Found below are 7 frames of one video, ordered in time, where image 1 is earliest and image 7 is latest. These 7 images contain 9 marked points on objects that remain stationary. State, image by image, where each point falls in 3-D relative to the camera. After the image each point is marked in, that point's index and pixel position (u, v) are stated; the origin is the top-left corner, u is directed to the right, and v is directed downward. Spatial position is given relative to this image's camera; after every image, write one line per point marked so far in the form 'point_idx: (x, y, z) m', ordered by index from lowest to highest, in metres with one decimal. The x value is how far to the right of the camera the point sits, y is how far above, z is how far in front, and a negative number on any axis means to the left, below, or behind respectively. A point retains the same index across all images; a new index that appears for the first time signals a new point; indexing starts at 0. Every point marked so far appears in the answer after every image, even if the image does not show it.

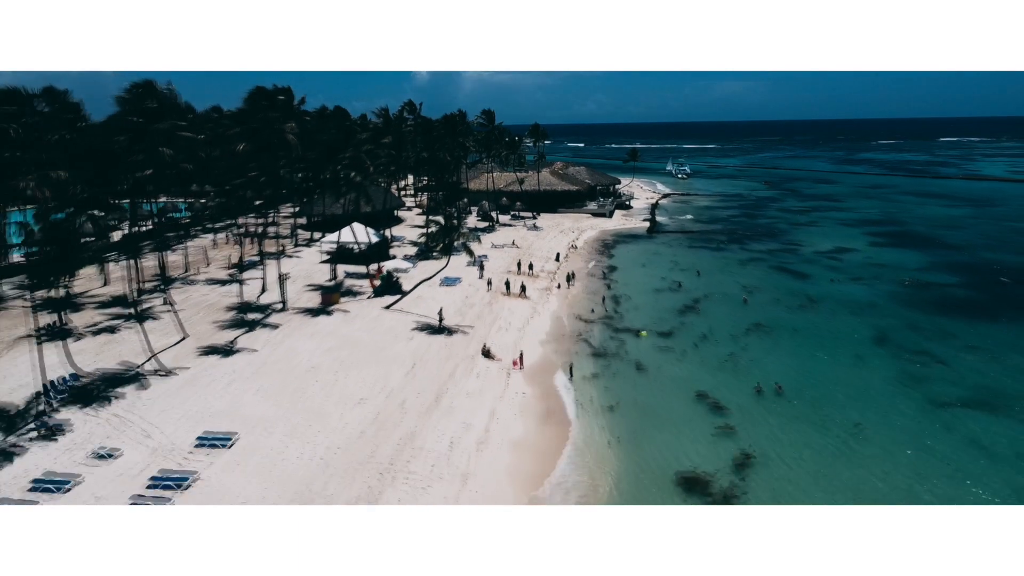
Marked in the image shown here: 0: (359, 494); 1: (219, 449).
0: (-2.3, -3.1, +16.5) m
1: (-4.9, -2.7, +17.9) m
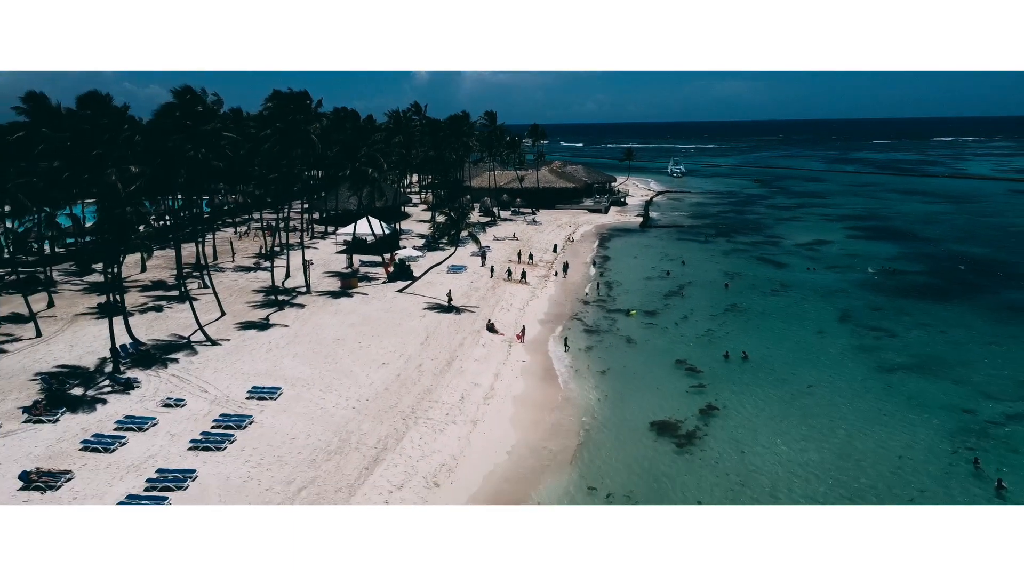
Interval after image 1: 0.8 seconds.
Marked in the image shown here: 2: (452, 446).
0: (-2.3, -2.6, +19.9) m
1: (-4.8, -2.2, +21.3) m
2: (-1.1, -2.8, +19.4) m
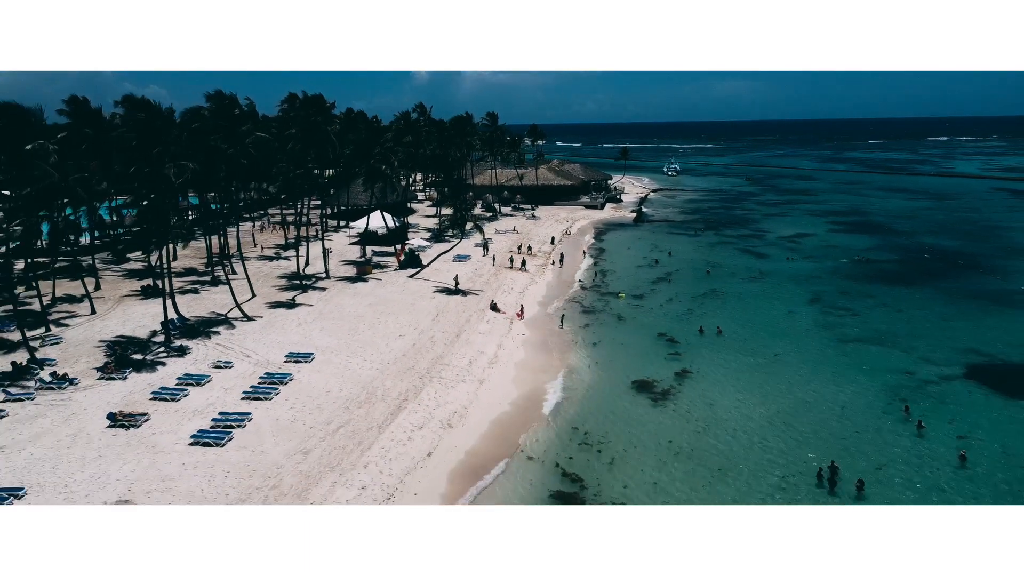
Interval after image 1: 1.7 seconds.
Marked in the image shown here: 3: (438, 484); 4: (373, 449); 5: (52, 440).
0: (-2.3, -2.1, +23.3) m
1: (-4.8, -1.7, +24.7) m
2: (-1.1, -2.3, +22.8) m
3: (-1.2, -3.2, +17.6) m
4: (-2.4, -2.8, +19.0) m
5: (-8.0, -2.6, +18.8) m
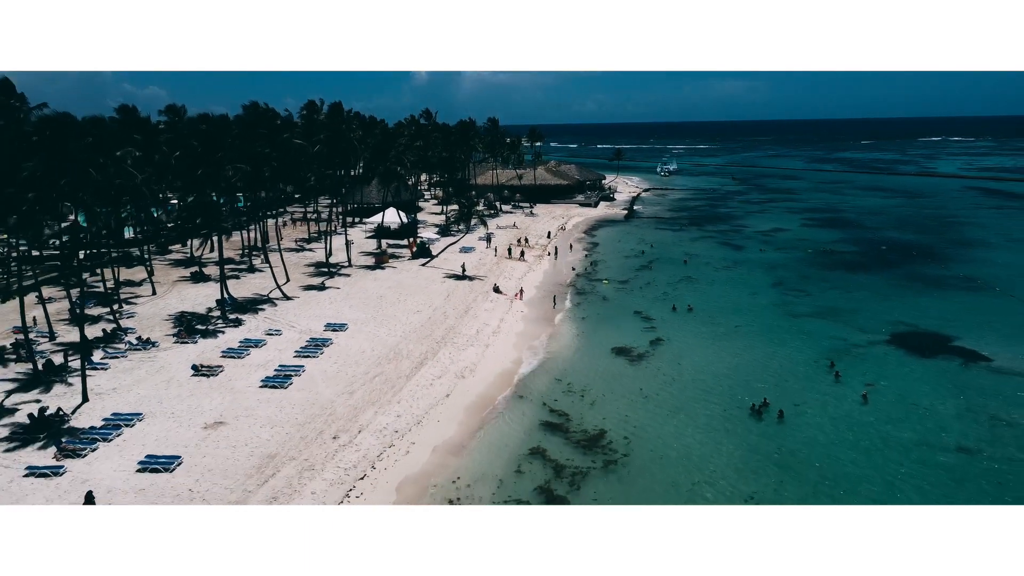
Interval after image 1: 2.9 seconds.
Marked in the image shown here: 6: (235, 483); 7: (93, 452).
0: (-2.3, -1.6, +28.4) m
1: (-4.8, -1.2, +29.8) m
2: (-1.1, -1.8, +27.9) m
3: (-1.2, -2.7, +22.8) m
4: (-2.4, -2.3, +24.1) m
5: (-8.0, -2.1, +24.0) m
6: (-4.5, -3.2, +17.7) m
7: (-7.4, -2.9, +19.1) m
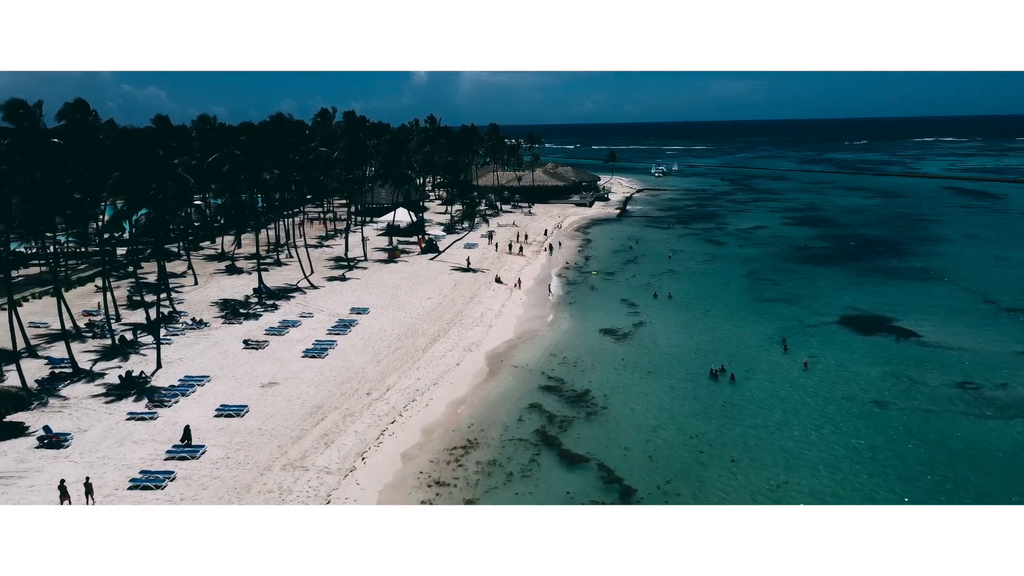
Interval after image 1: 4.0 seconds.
0: (-2.3, -1.2, +33.1) m
1: (-4.8, -0.8, +34.5) m
2: (-1.1, -1.4, +32.6) m
3: (-1.2, -2.3, +27.5) m
4: (-2.4, -1.9, +28.8) m
5: (-8.0, -1.8, +28.7) m
6: (-4.5, -2.8, +22.4) m
7: (-7.4, -2.5, +23.8) m
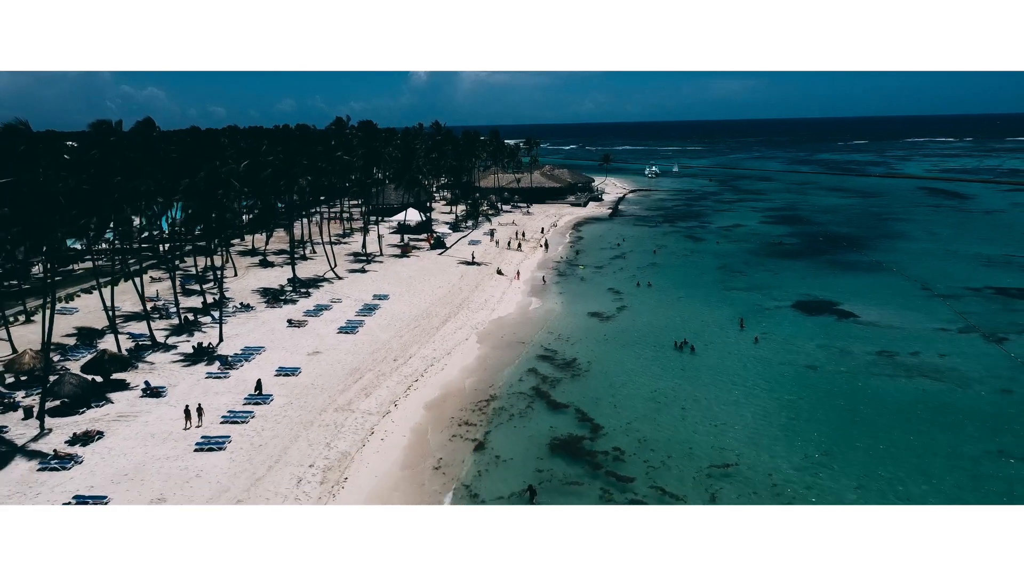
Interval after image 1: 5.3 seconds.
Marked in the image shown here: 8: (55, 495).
0: (-2.3, -0.8, +38.9) m
1: (-4.8, -0.4, +40.3) m
2: (-1.1, -1.0, +38.4) m
3: (-1.2, -1.9, +33.2) m
4: (-2.4, -1.5, +34.6) m
5: (-8.0, -1.4, +34.4) m
6: (-4.5, -2.5, +28.2) m
7: (-7.4, -2.1, +29.5) m
8: (-8.3, -3.8, +19.6) m
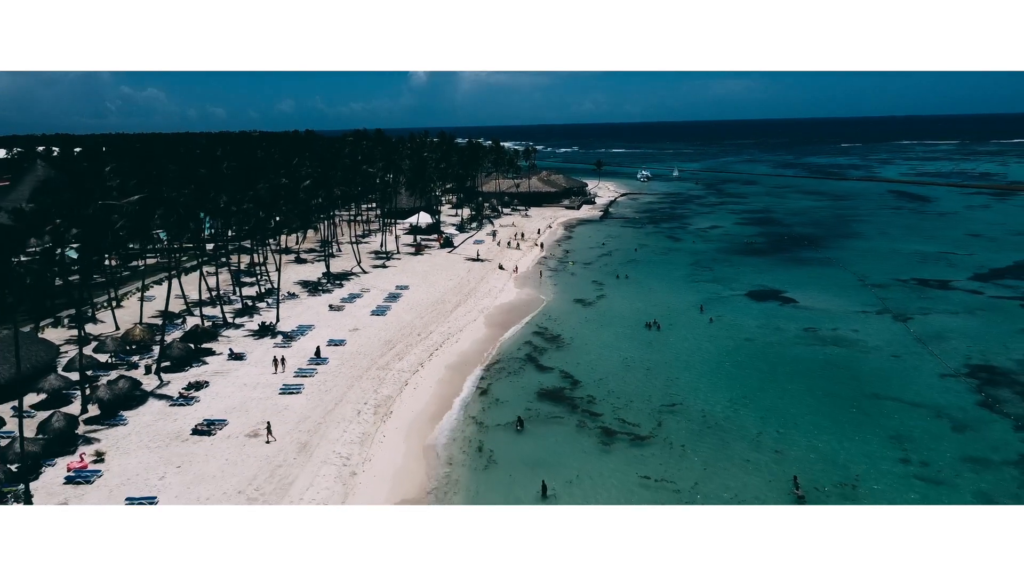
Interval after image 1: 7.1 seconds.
0: (-2.3, -0.5, +46.9) m
1: (-4.8, -0.1, +48.4) m
2: (-1.1, -0.7, +46.4) m
3: (-1.2, -1.5, +41.3) m
4: (-2.4, -1.2, +42.6) m
5: (-8.1, -1.0, +42.5) m
6: (-4.6, -2.1, +36.3) m
7: (-7.4, -1.8, +37.6) m
8: (-8.3, -3.4, +27.7) m
